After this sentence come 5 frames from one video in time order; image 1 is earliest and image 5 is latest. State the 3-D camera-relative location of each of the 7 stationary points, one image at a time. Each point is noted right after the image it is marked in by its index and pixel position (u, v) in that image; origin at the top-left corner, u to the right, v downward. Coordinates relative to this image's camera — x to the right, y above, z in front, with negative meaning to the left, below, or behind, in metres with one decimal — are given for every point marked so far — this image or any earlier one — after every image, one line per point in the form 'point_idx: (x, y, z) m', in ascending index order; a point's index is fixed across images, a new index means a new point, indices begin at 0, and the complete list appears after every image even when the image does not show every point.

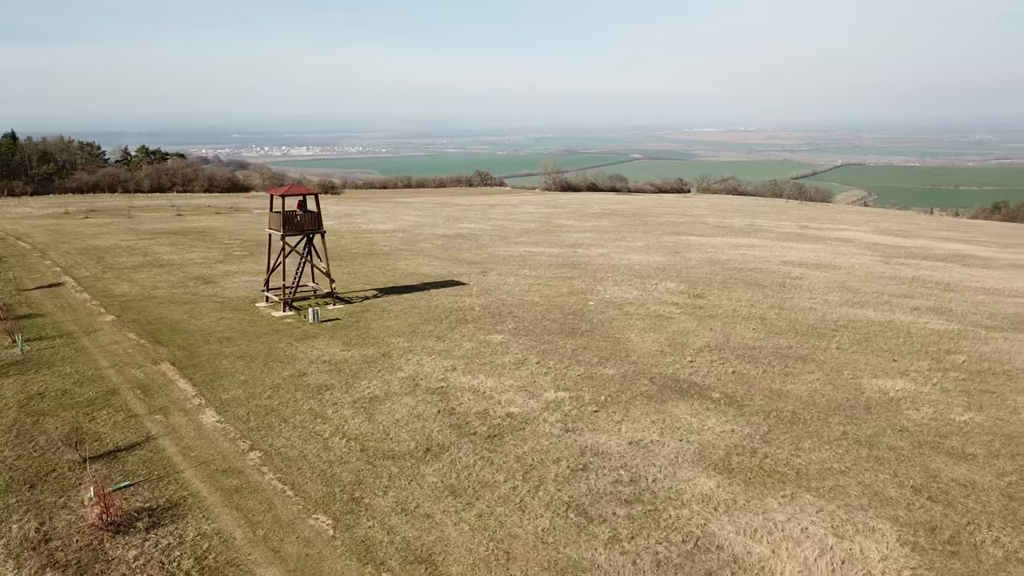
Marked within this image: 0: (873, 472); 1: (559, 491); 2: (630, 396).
0: (+5.1, -2.5, +11.3) m
1: (+0.7, -2.6, +10.7) m
2: (+2.1, -1.8, +14.2) m
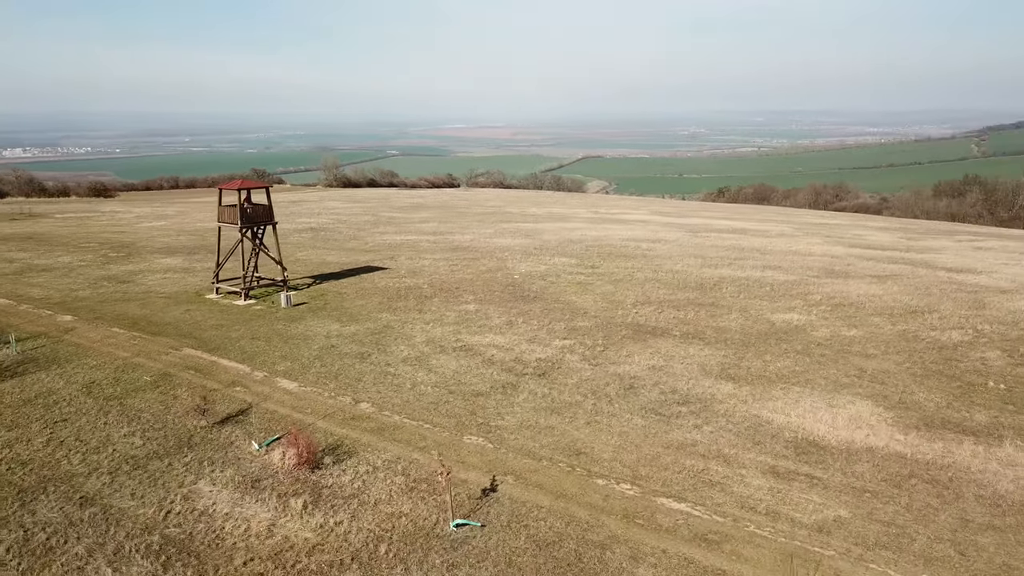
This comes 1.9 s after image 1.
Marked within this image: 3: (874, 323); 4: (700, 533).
0: (+6.0, -1.5, +15.7) m
1: (+2.0, -1.9, +13.8) m
2: (+2.3, -1.1, +17.6) m
3: (+8.6, -0.8, +19.7) m
4: (+2.2, -2.8, +9.6) m
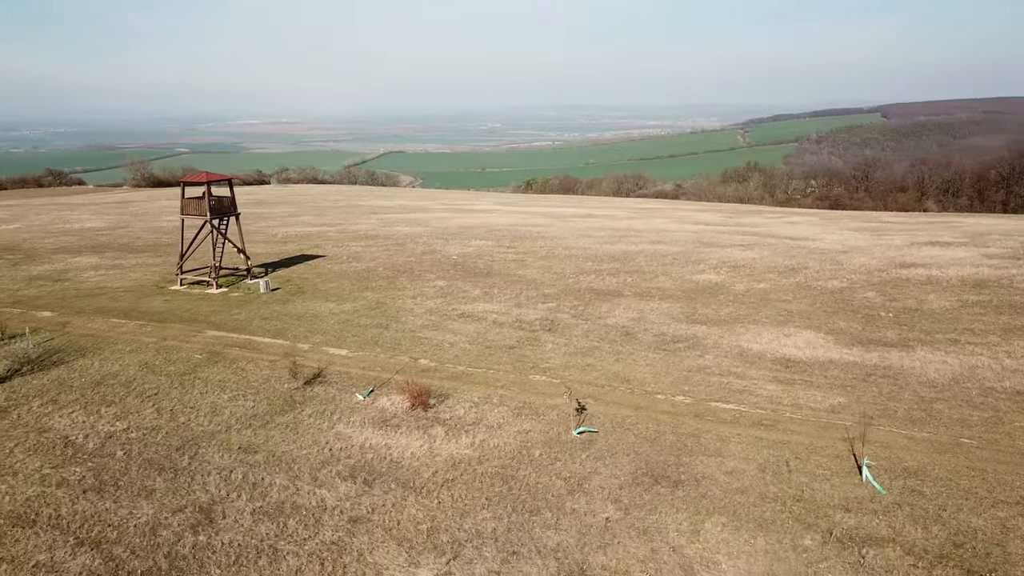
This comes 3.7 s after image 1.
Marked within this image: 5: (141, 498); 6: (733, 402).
0: (+5.9, -0.6, +19.5) m
1: (+2.5, -1.1, +16.8) m
2: (+1.9, -0.3, +20.5) m
3: (+7.5, +0.3, +24.0) m
4: (+3.8, -2.0, +12.8) m
5: (-4.7, -2.6, +10.4) m
6: (+3.6, -1.9, +13.5) m
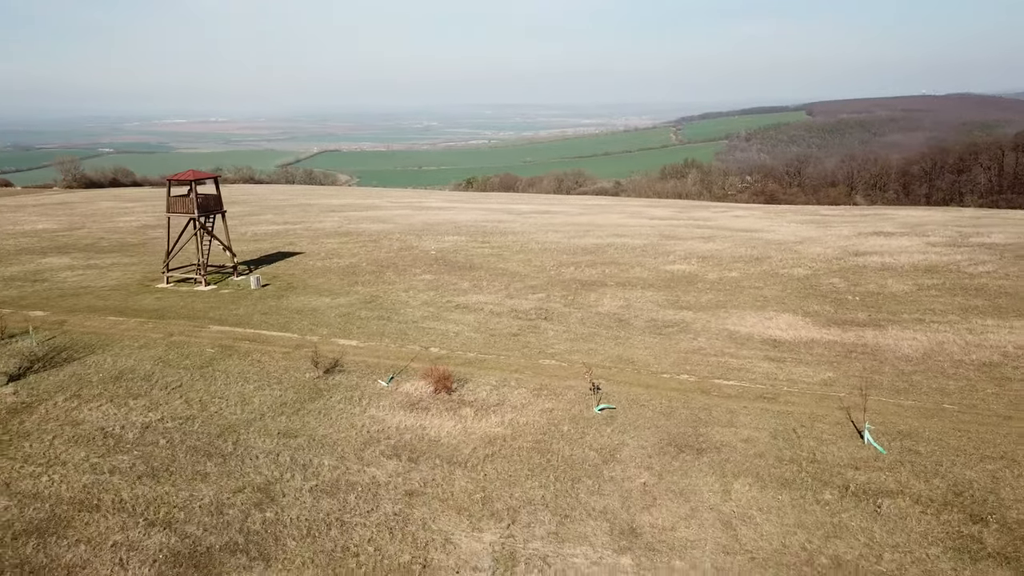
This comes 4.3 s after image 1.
0: (+5.7, -0.3, +20.7) m
1: (+2.5, -0.9, +17.7) m
2: (+1.6, 0.0, +21.4) m
3: (+7.0, +0.6, +25.3) m
4: (+4.1, -1.8, +13.8) m
5: (-4.1, -2.5, +10.8) m
6: (+3.9, -1.6, +14.5) m
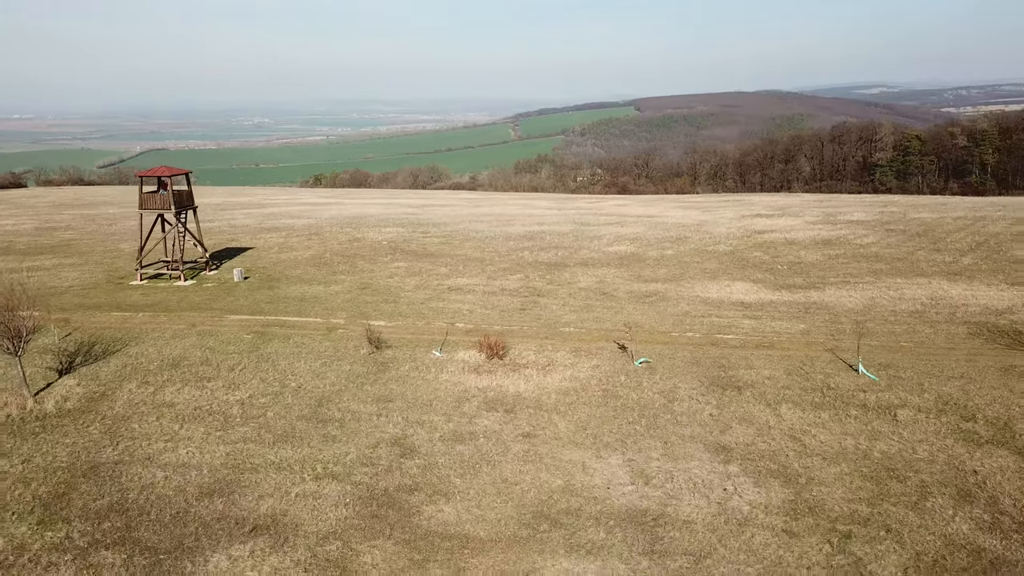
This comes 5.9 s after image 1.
0: (+5.1, +0.5, +23.5) m
1: (+2.5, -0.3, +19.9) m
2: (+0.9, +0.5, +23.4) m
3: (+5.4, +1.4, +28.2) m
4: (+4.9, -1.1, +16.4) m
5: (-2.6, -2.2, +12.0) m
6: (+4.5, -0.9, +17.1) m
